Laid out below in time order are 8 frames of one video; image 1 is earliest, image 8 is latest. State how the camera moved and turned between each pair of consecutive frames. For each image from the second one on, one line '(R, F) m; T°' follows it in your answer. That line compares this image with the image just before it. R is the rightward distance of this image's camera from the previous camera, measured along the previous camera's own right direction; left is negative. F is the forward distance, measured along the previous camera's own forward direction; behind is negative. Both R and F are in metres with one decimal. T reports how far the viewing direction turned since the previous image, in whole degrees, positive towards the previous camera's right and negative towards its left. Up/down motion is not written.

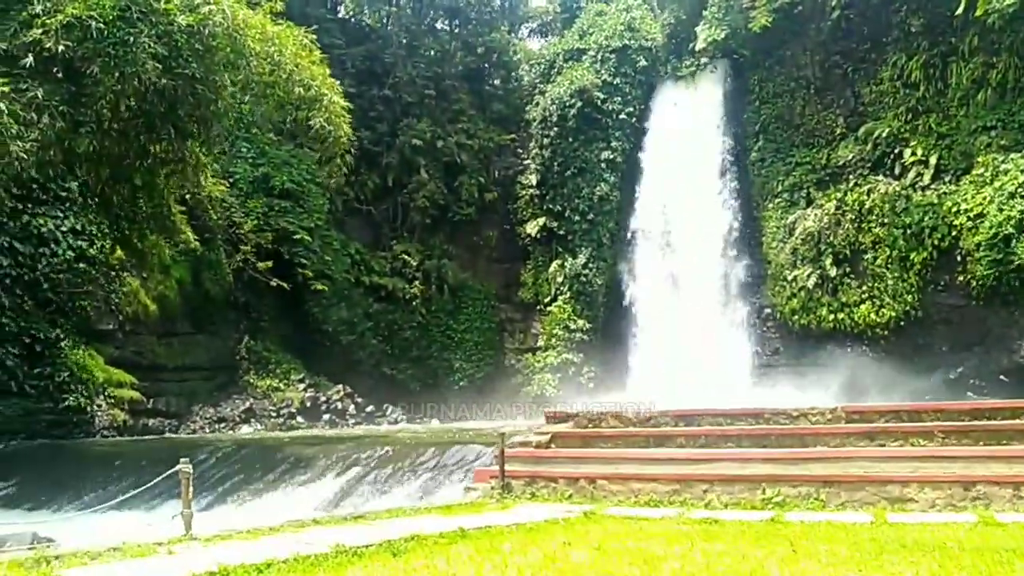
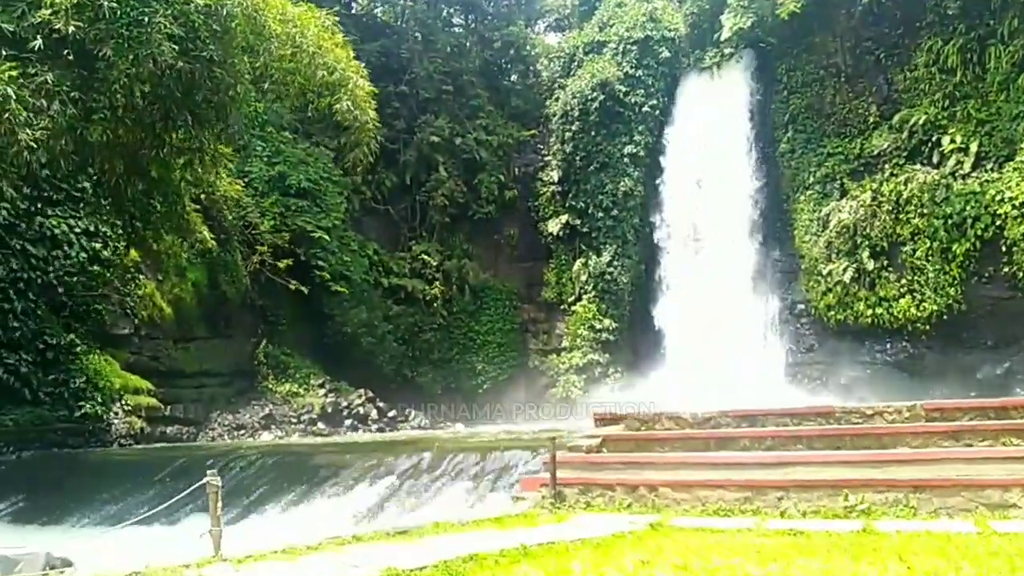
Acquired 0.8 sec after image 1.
(-0.2, +0.4) m; -1°
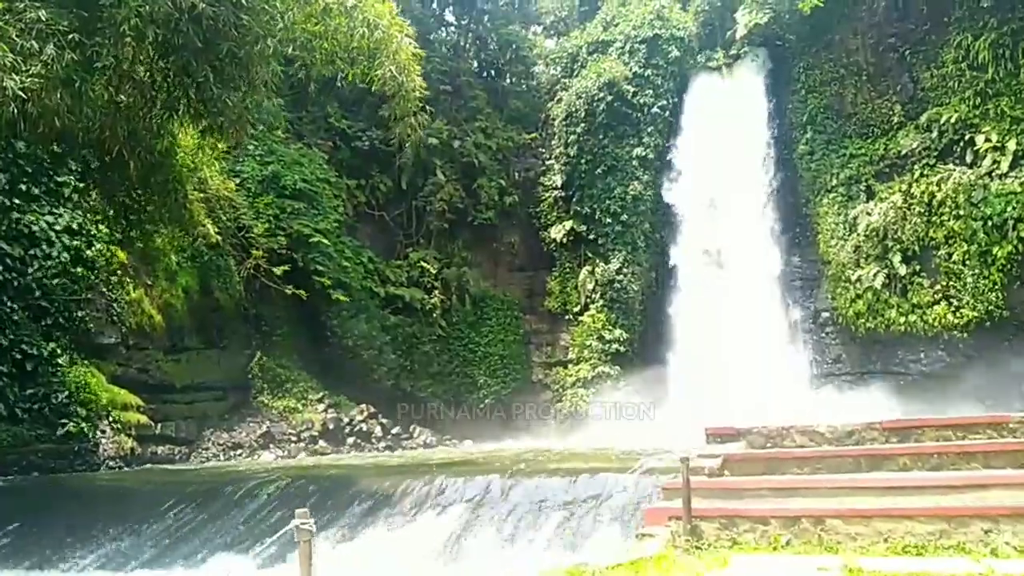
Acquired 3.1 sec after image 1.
(-0.6, +1.0) m; +2°
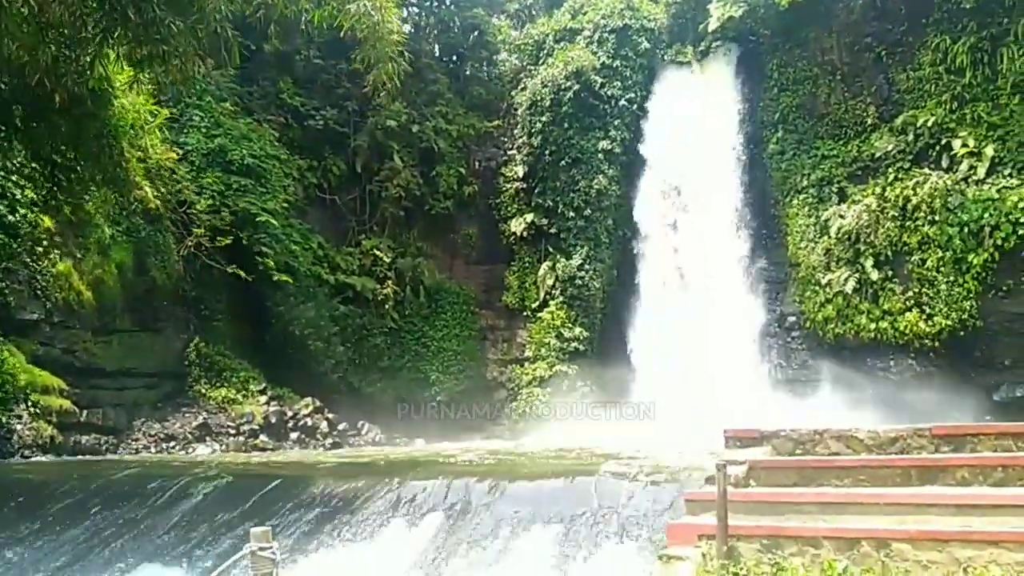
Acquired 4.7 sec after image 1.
(-0.2, +0.7) m; +3°
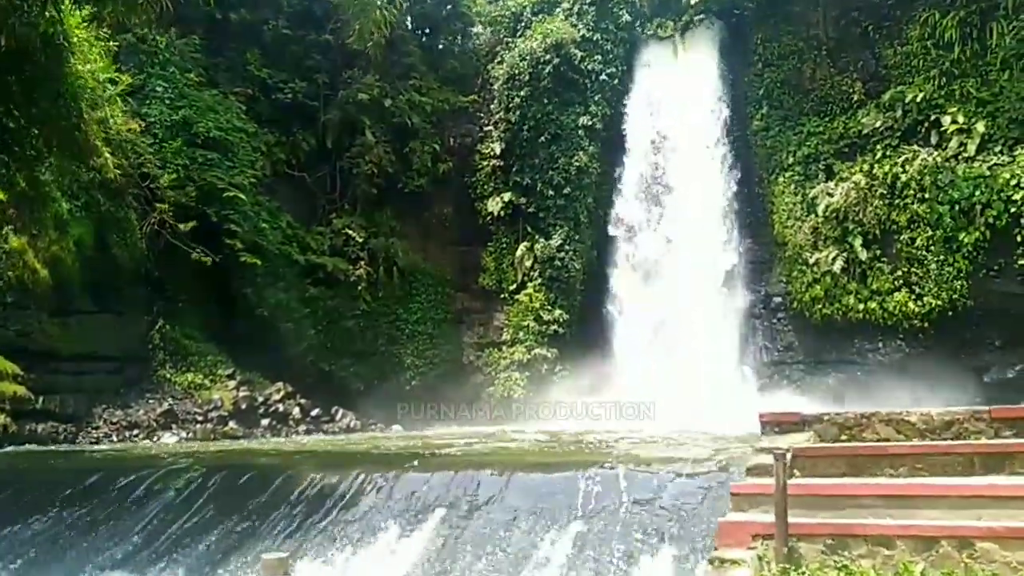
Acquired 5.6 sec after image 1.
(-0.2, +0.5) m; +2°
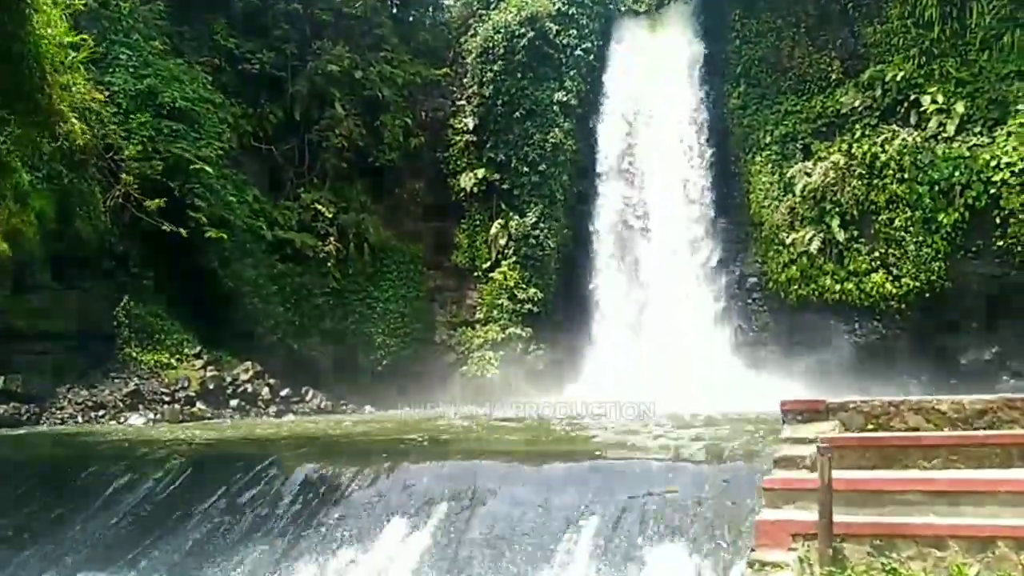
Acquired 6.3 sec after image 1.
(-0.2, +0.2) m; +2°
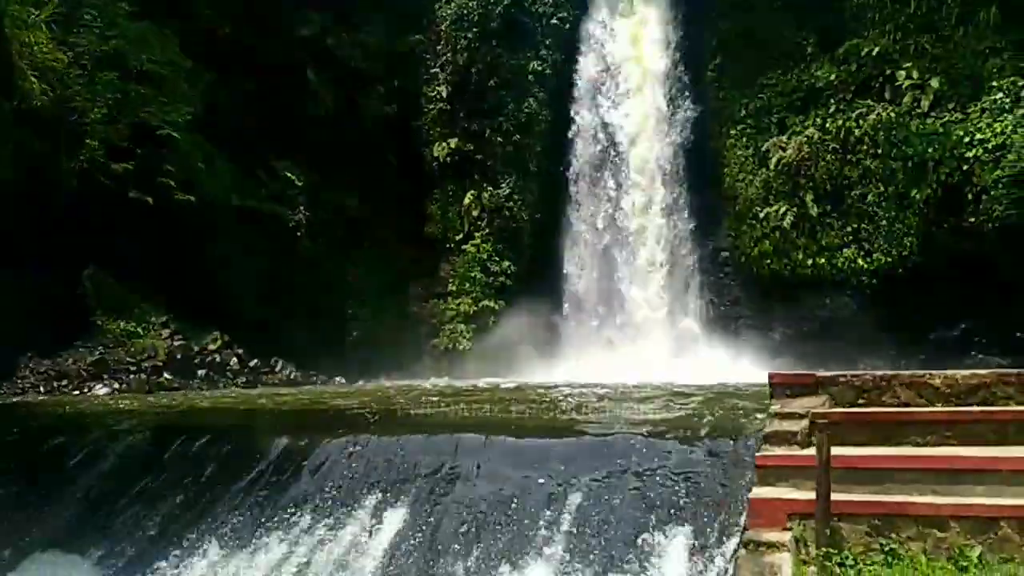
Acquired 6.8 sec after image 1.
(-0.1, +0.1) m; +2°
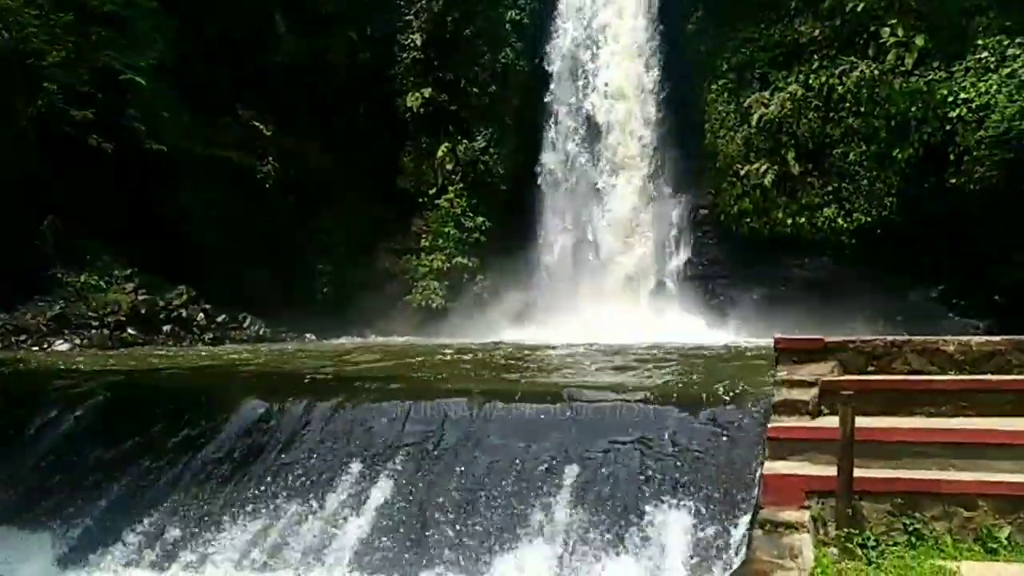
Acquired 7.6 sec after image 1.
(-0.1, +0.2) m; +2°
